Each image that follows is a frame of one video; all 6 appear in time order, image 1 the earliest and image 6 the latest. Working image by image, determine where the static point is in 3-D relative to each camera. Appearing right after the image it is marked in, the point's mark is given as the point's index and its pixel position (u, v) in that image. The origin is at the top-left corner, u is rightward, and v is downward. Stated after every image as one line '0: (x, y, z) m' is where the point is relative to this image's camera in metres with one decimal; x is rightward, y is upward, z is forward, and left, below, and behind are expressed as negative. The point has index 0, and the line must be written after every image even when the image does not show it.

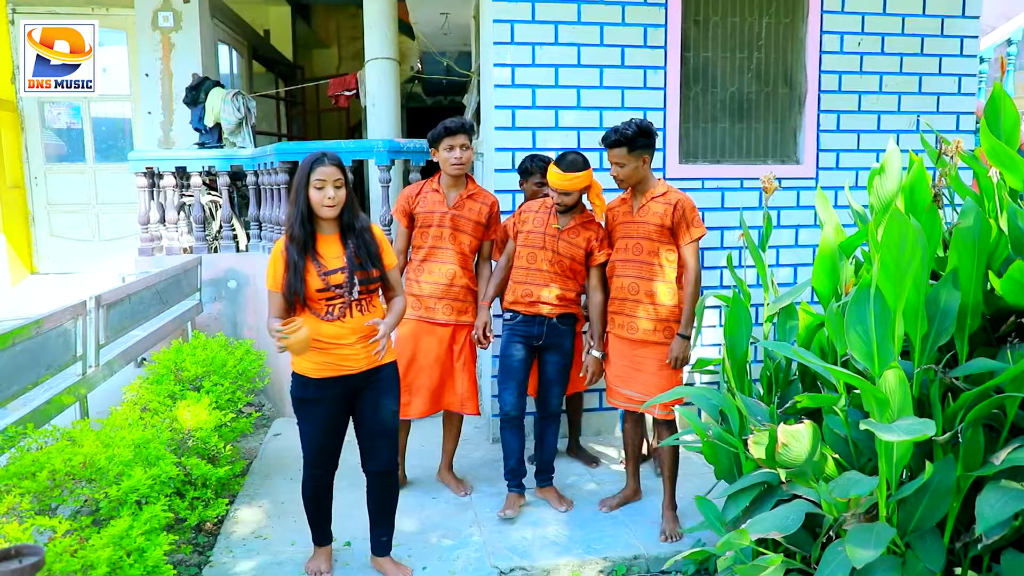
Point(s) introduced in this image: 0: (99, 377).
0: (-1.4, -0.3, +2.7) m
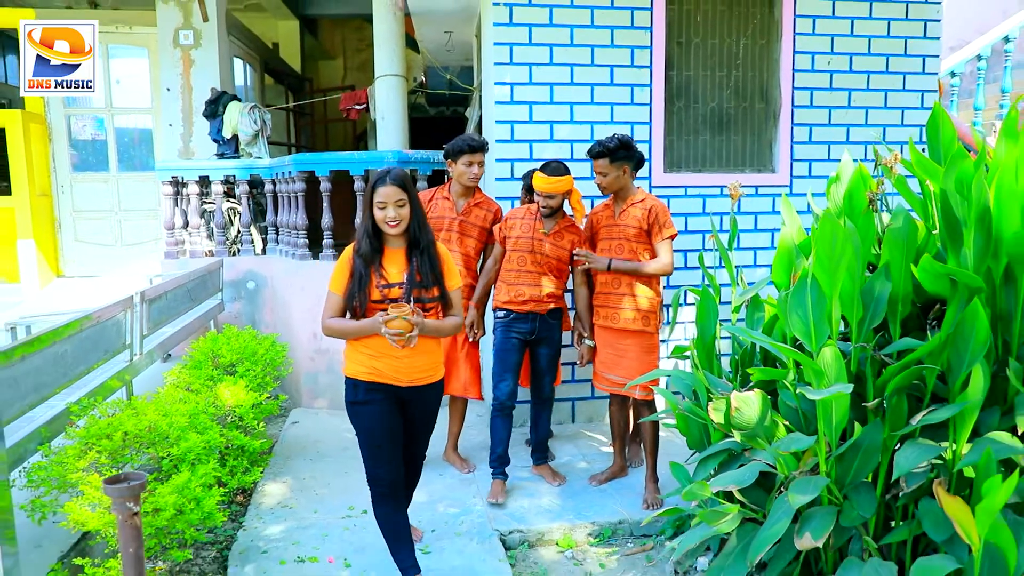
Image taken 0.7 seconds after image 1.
0: (-1.4, -0.3, +3.0) m
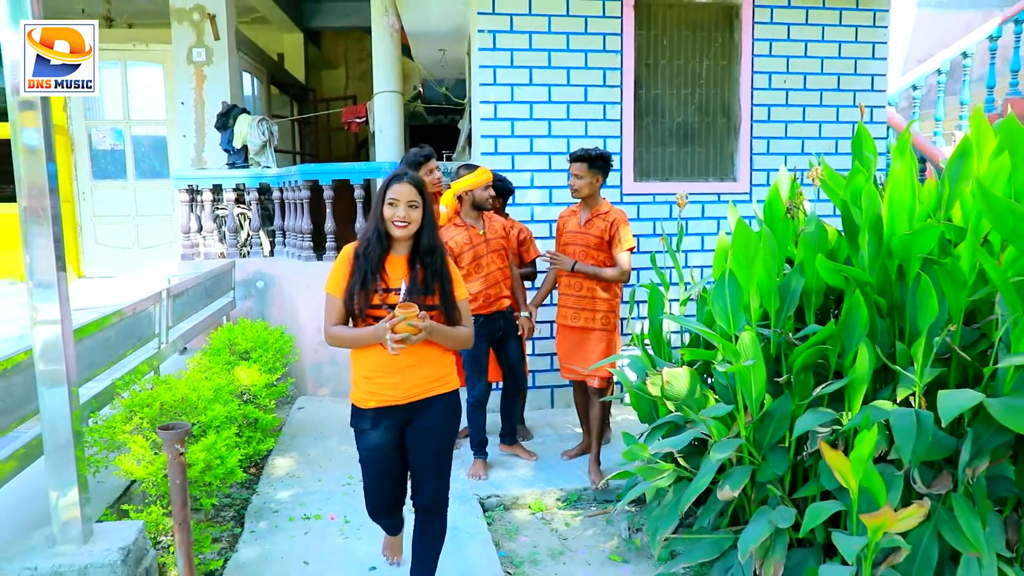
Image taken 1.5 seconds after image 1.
0: (-1.5, -0.3, +3.5) m
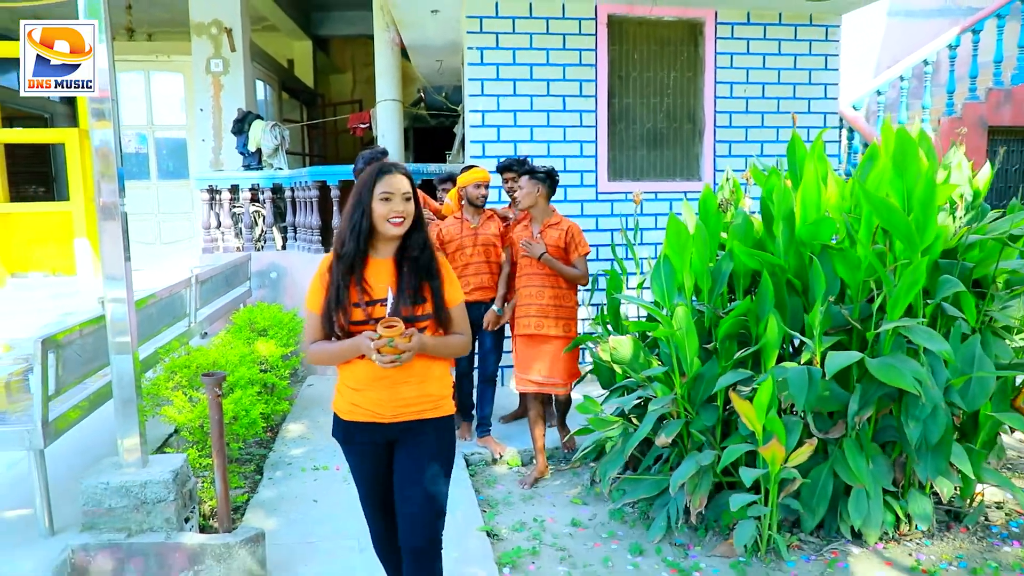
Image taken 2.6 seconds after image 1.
0: (-1.6, -0.2, +4.0) m
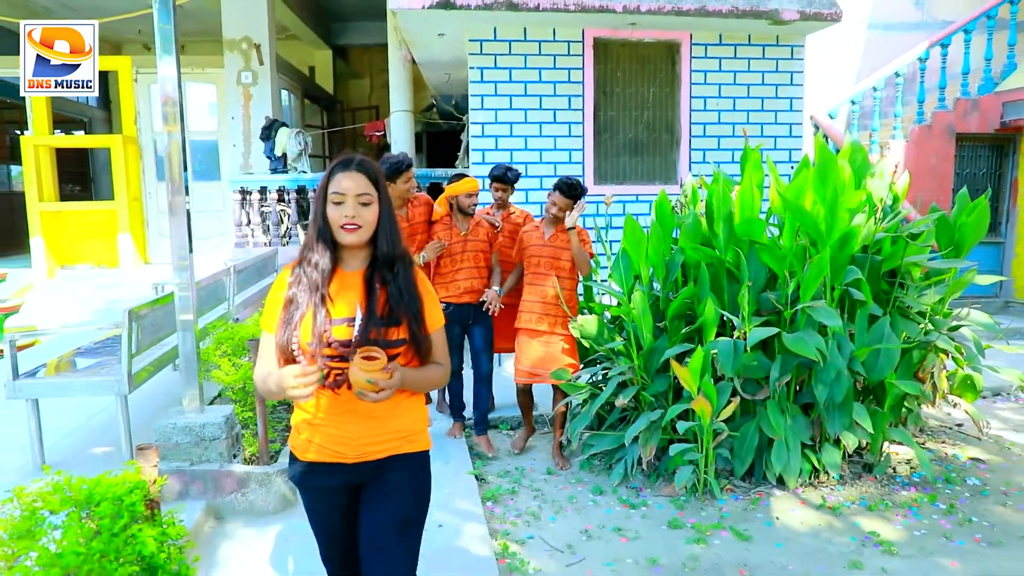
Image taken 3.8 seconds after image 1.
0: (-1.6, -0.1, +4.7) m
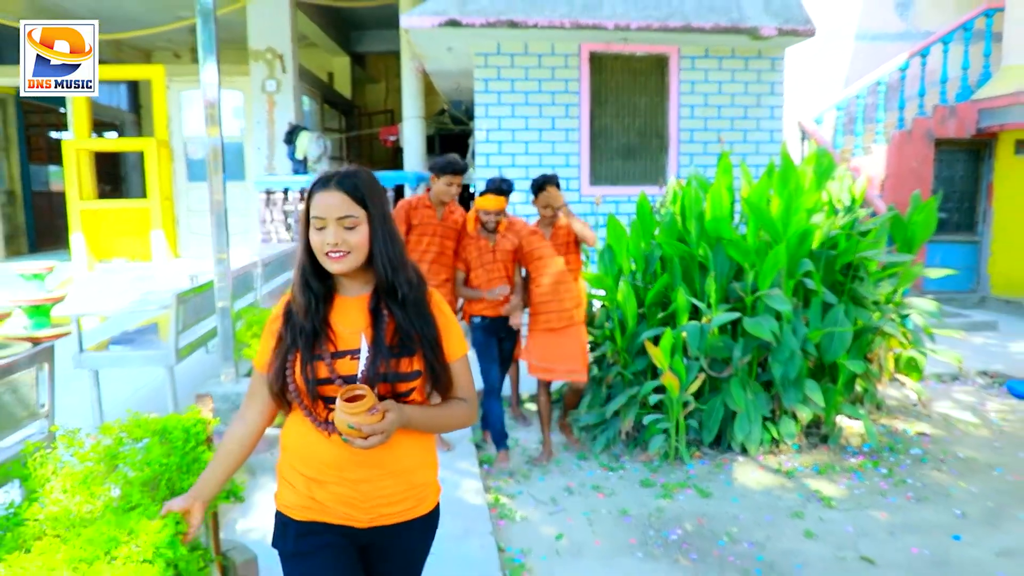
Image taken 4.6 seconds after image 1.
0: (-1.6, -0.1, +5.2) m
